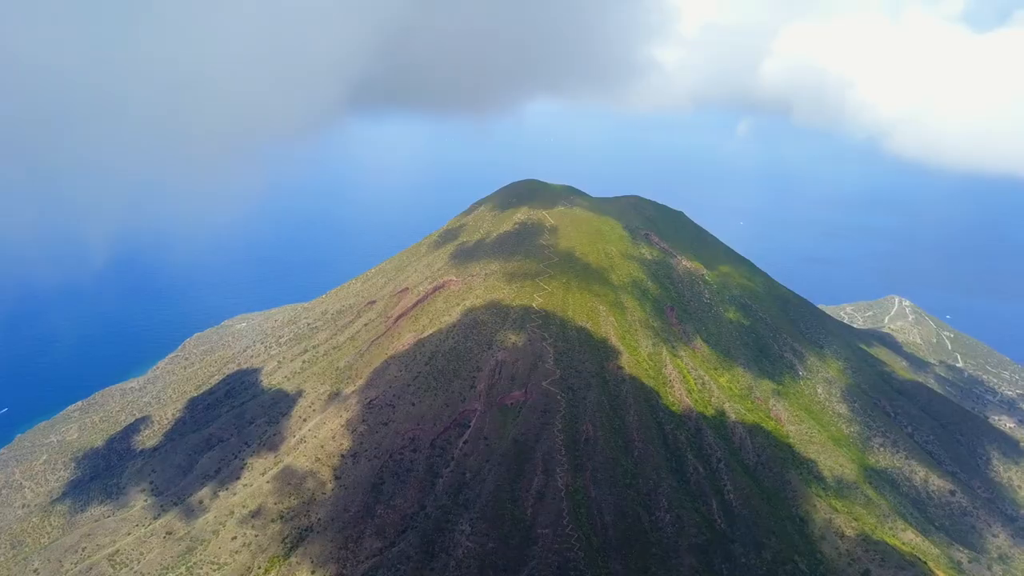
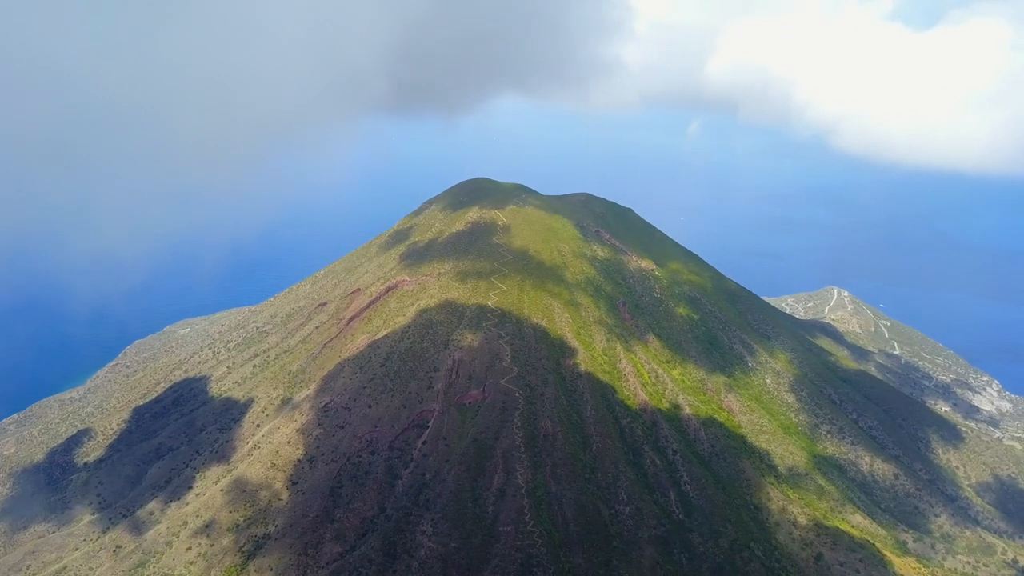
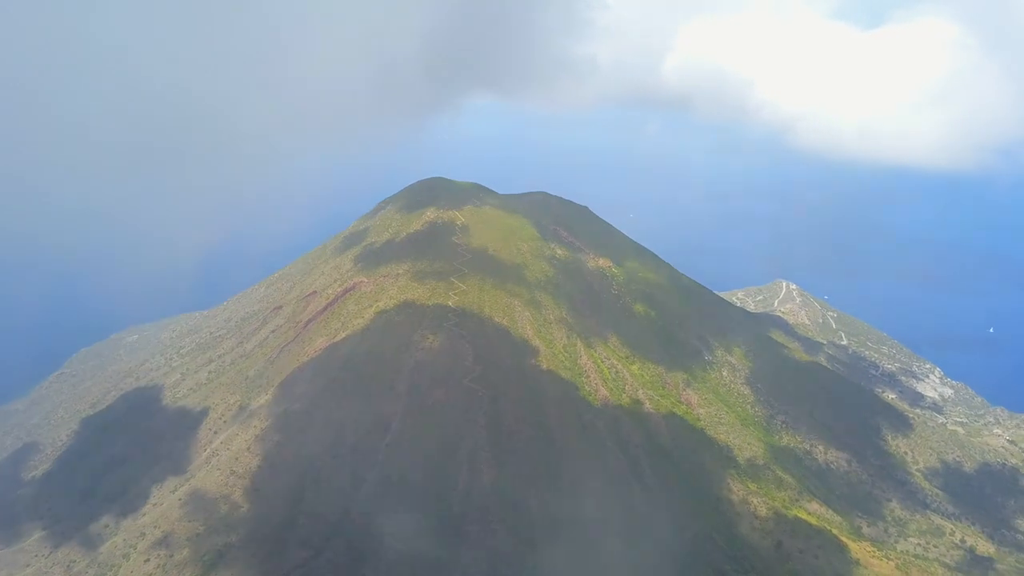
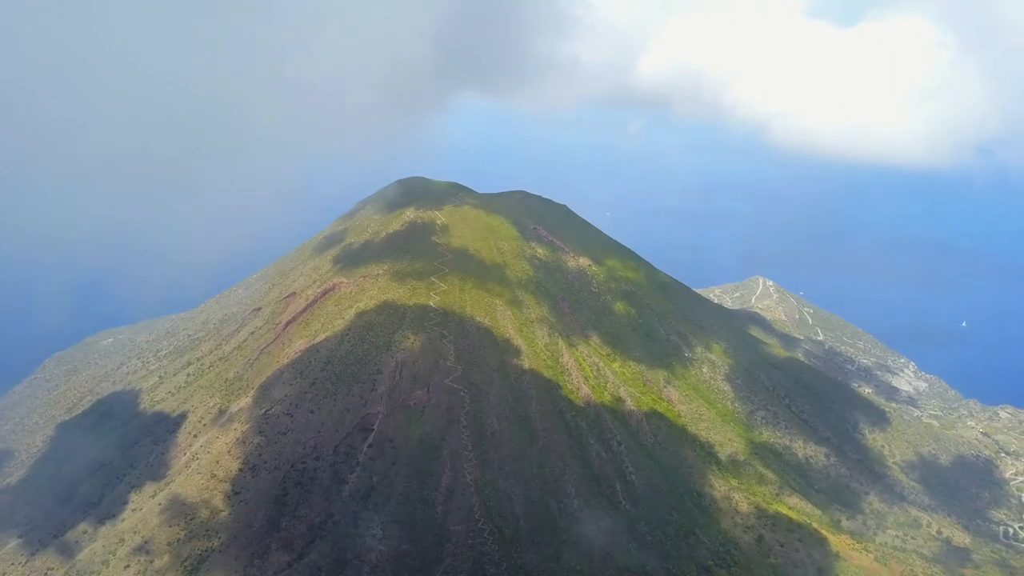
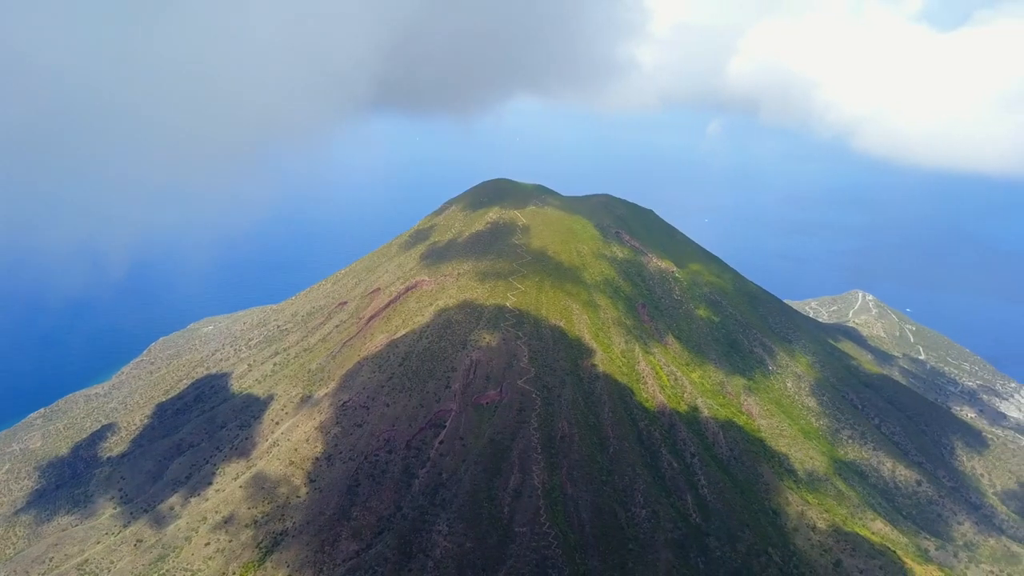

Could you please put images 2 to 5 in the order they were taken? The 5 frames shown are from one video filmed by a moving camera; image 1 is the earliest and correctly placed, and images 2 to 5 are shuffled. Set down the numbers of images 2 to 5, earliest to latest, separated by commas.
5, 2, 3, 4
